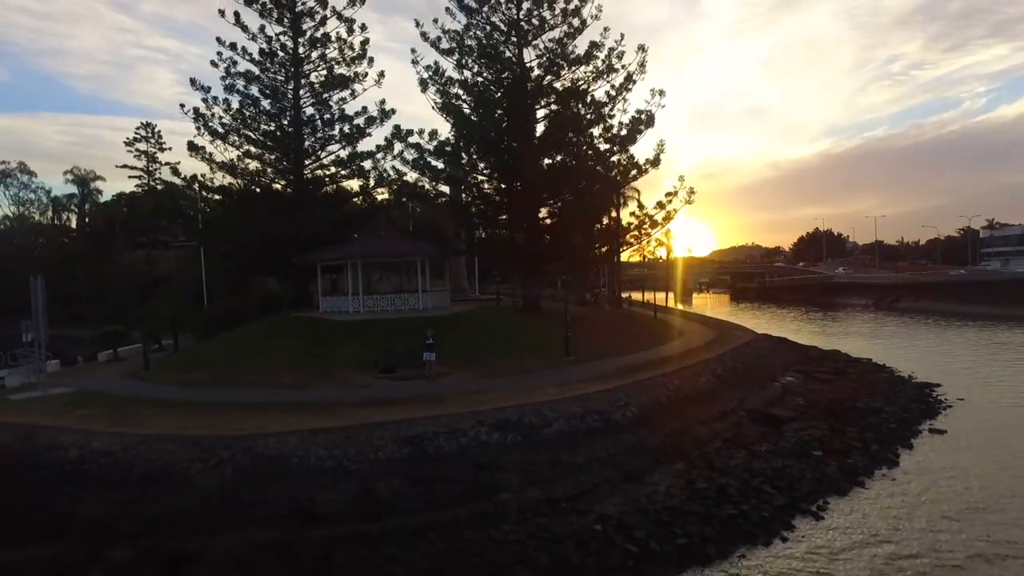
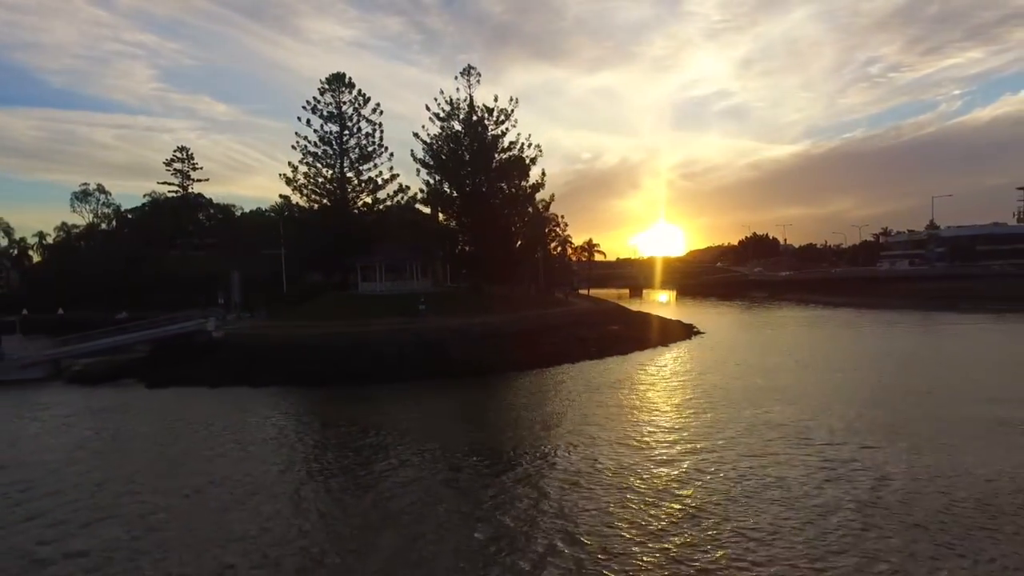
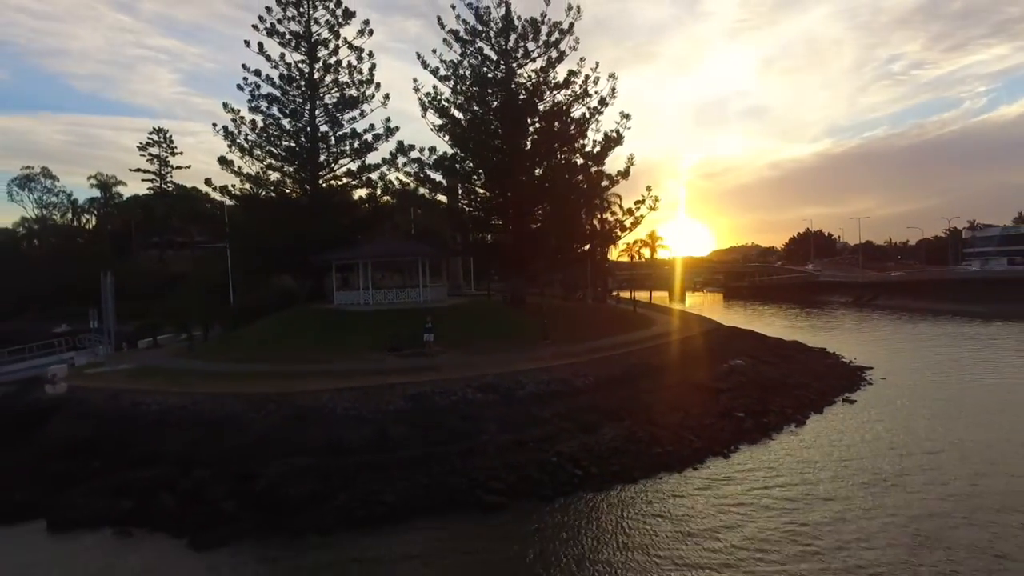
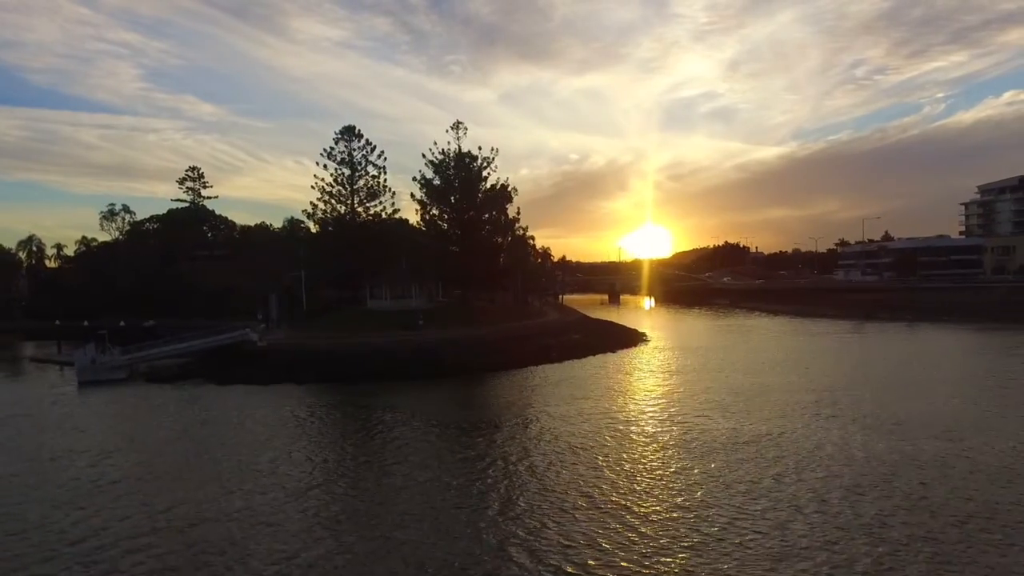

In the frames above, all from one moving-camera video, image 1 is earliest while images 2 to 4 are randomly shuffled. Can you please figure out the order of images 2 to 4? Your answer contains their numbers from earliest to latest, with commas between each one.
3, 2, 4
